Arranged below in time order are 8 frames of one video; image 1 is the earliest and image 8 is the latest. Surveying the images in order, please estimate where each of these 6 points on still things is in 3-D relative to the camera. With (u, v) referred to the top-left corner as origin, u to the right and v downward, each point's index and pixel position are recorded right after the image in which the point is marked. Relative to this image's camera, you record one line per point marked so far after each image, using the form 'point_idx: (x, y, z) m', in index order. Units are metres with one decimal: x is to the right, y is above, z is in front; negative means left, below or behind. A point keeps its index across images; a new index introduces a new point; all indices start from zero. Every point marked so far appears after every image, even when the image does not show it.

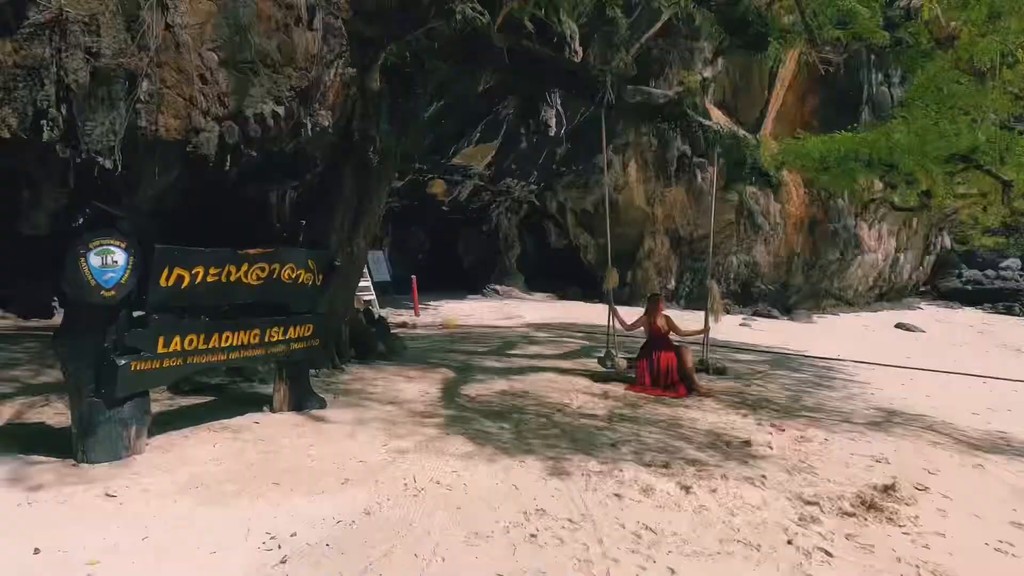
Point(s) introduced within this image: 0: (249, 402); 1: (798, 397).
0: (-2.0, -0.9, +5.1) m
1: (+3.0, -1.2, +7.0) m
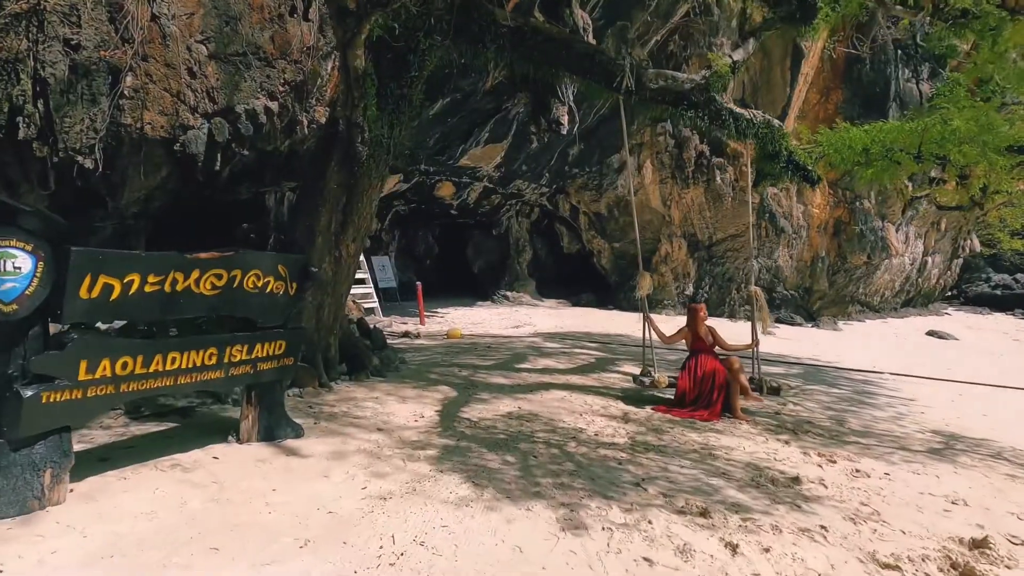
0: (-2.0, -1.0, +4.4) m
1: (+3.1, -1.2, +6.3) m
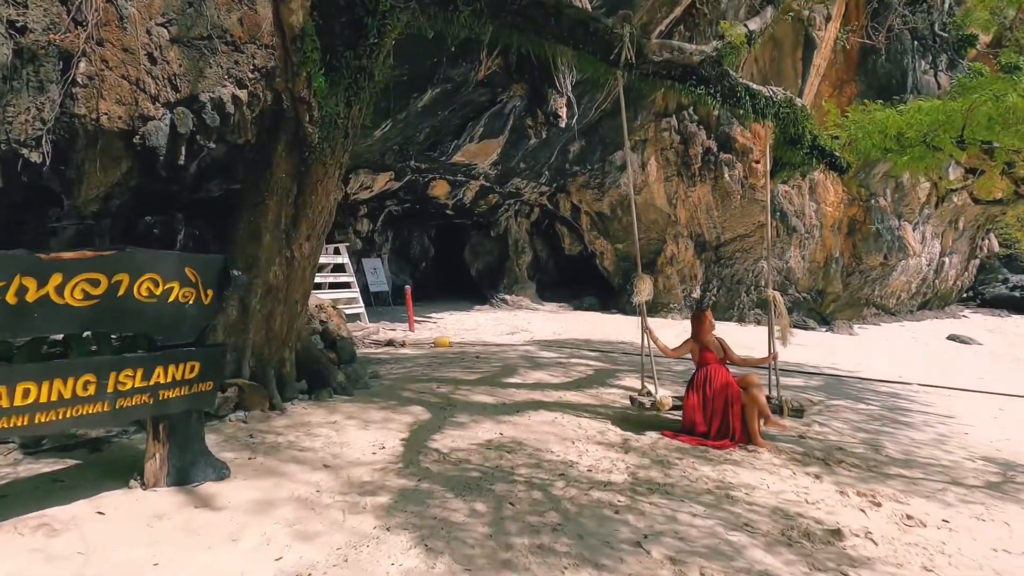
0: (-2.1, -1.0, +3.6) m
1: (+3.0, -1.3, +5.4) m
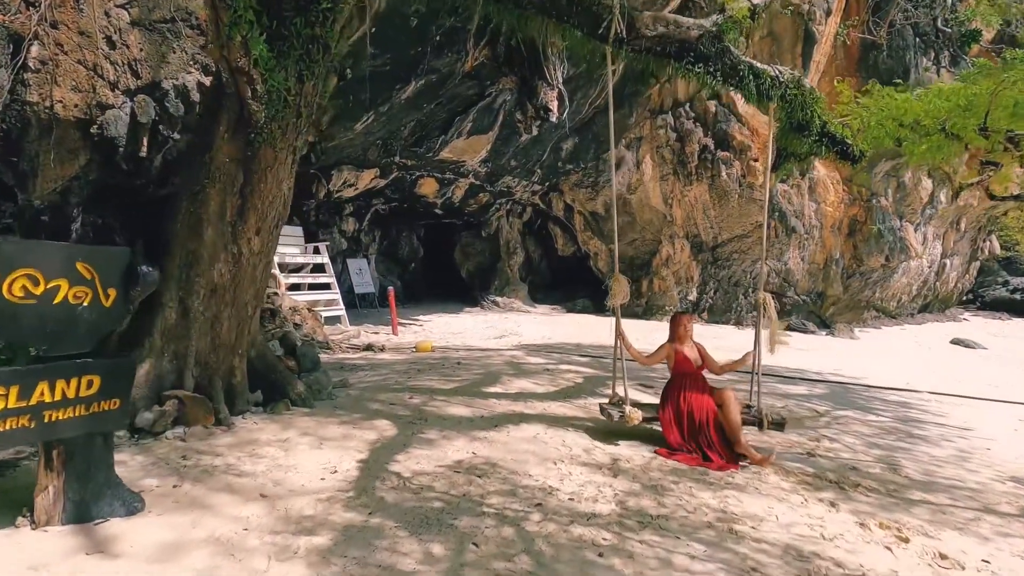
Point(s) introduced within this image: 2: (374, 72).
0: (-2.3, -1.0, +3.1) m
1: (+2.8, -1.3, +4.9) m
2: (-2.1, +3.3, +10.1) m
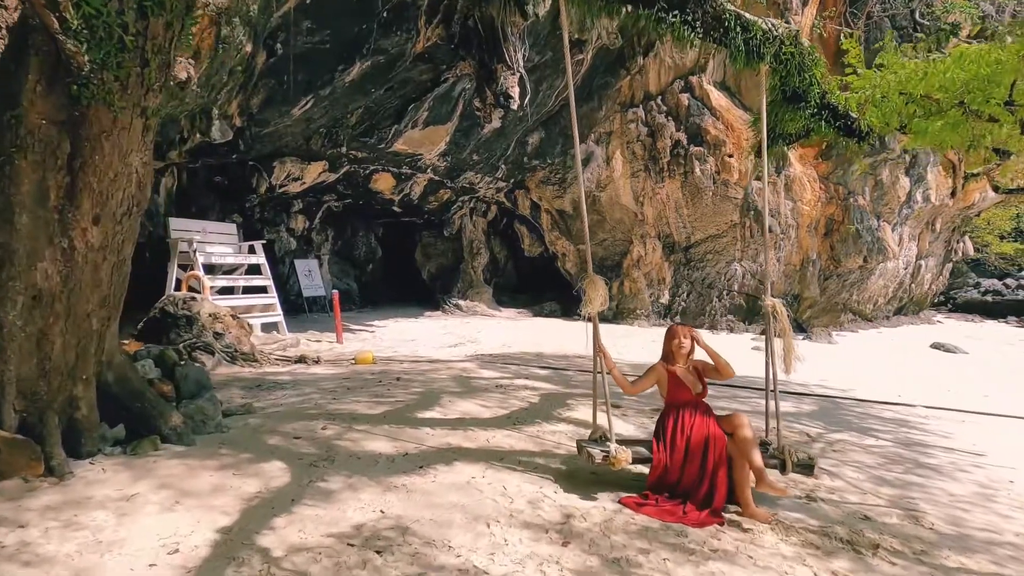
0: (-2.6, -1.0, +2.0) m
1: (+2.4, -1.3, +4.0) m
2: (-2.7, +3.3, +9.0) m
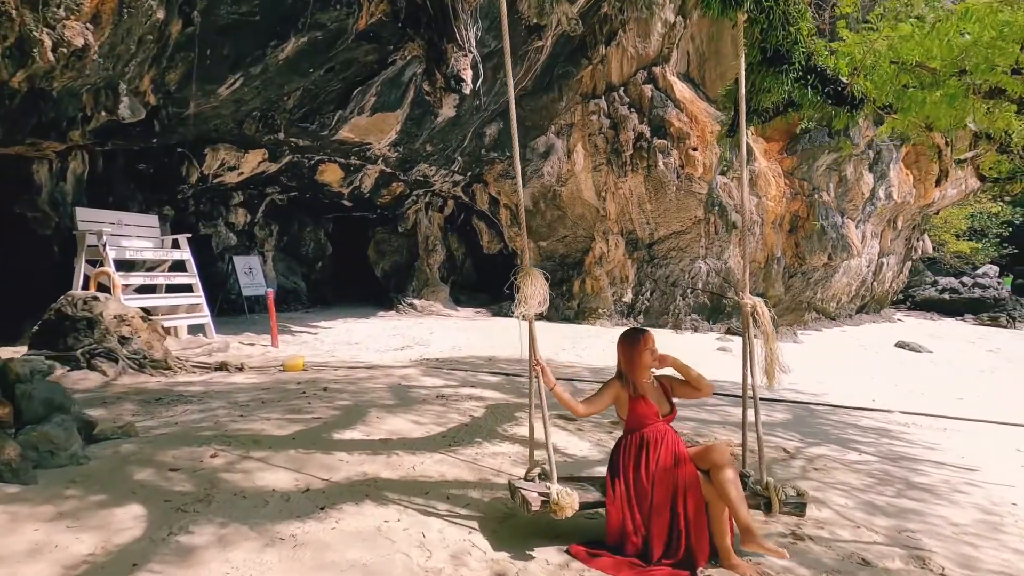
0: (-2.9, -1.0, +1.1) m
1: (+2.0, -1.3, +3.4) m
2: (-3.4, +3.3, +8.1) m
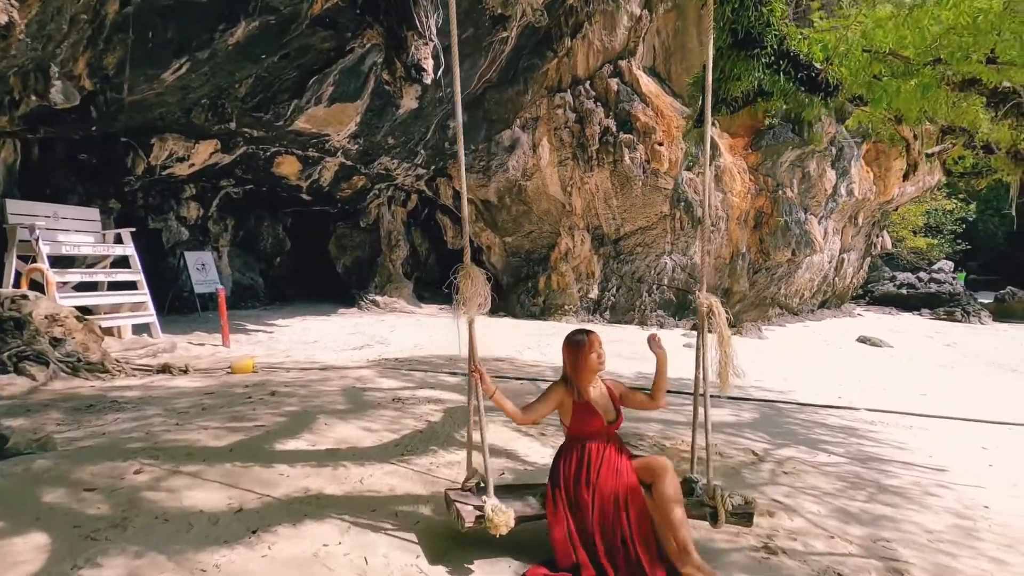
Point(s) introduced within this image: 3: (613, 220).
0: (-3.0, -1.0, +0.7) m
1: (+1.8, -1.3, +3.2) m
2: (-3.8, +3.3, +7.6) m
3: (+2.3, +1.6, +14.8) m
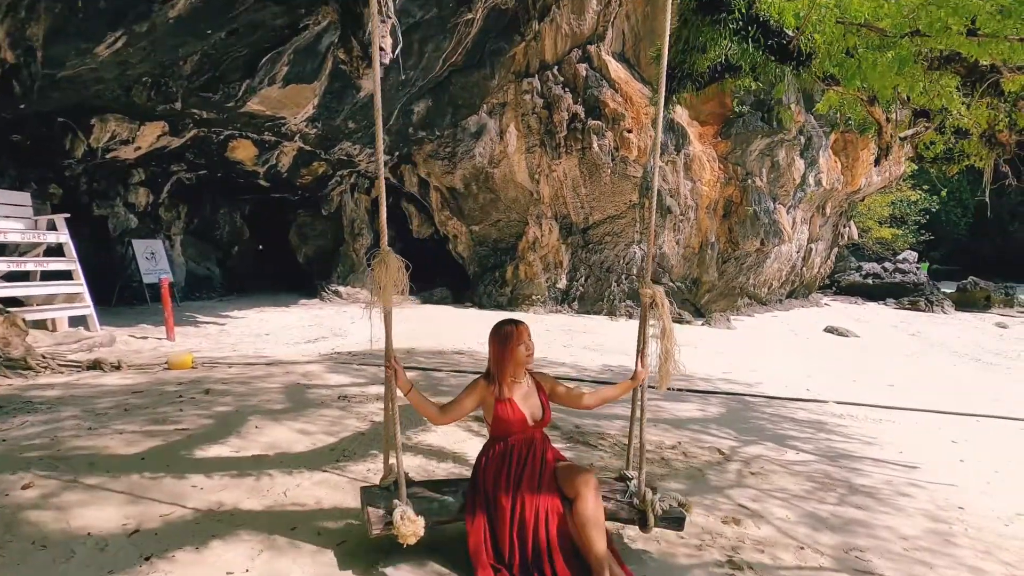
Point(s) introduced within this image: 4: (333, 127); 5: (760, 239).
0: (-3.1, -1.0, +0.2) m
1: (+1.6, -1.2, +2.9) m
2: (-4.3, +3.4, +7.1) m
3: (+1.5, +1.8, +14.5) m
4: (-3.4, +3.0, +12.3) m
5: (+5.9, +1.2, +15.9) m
